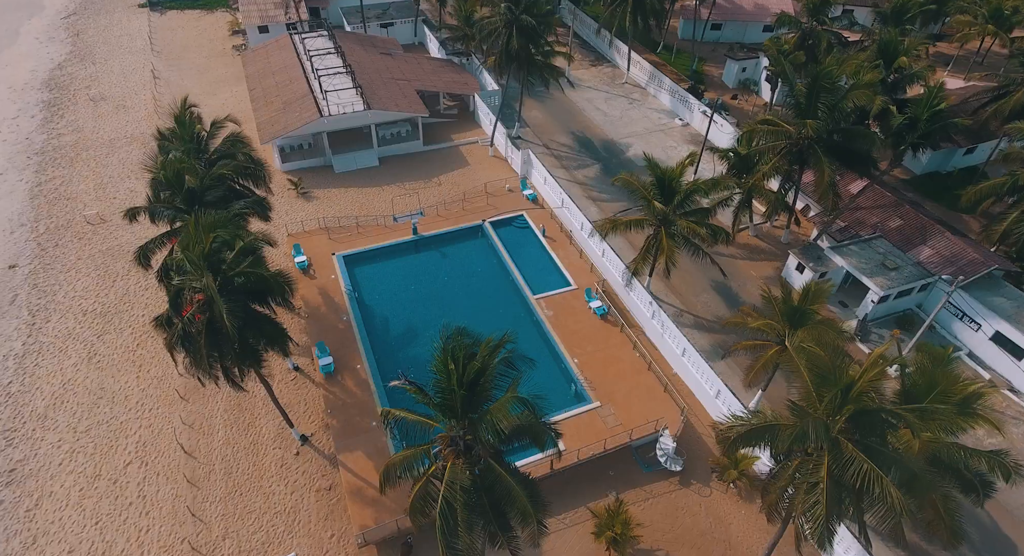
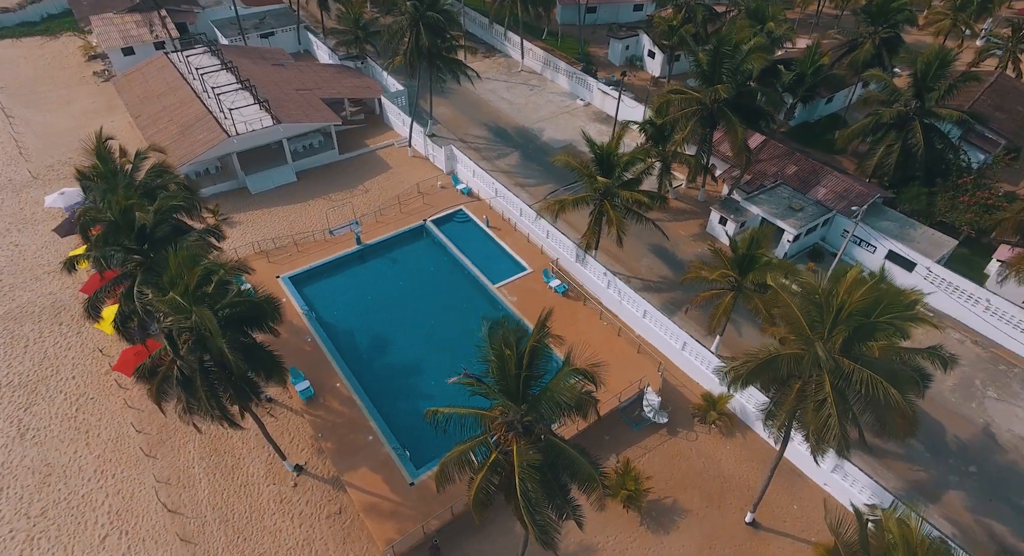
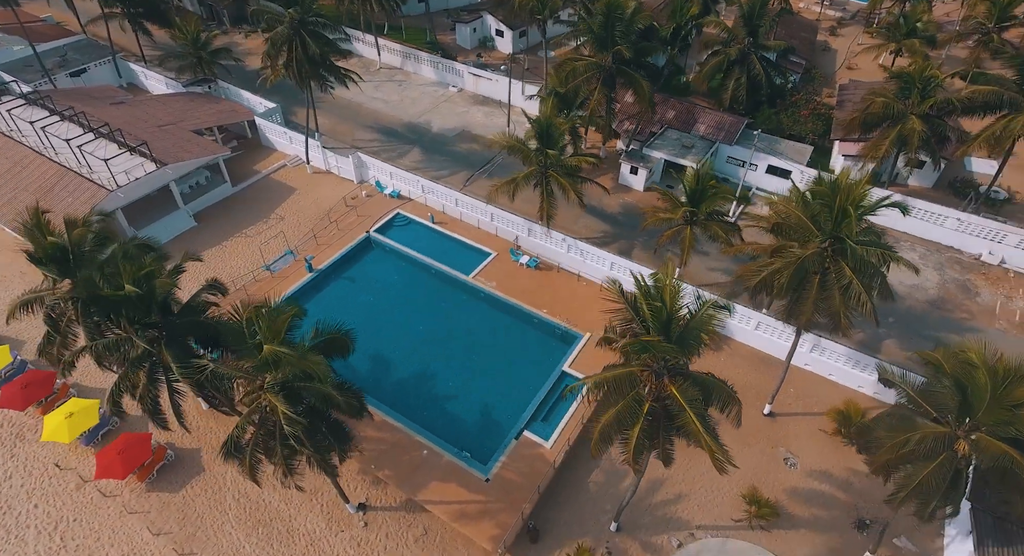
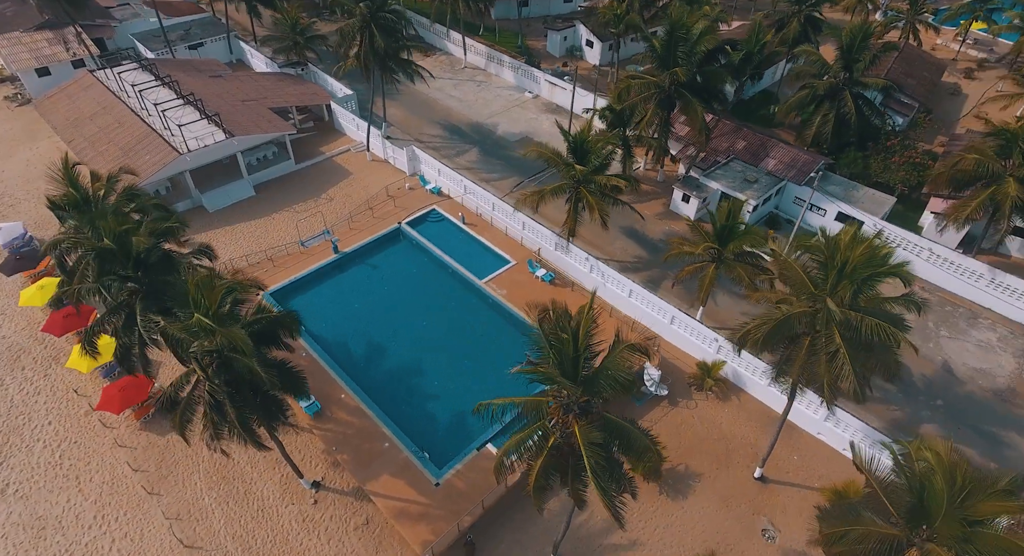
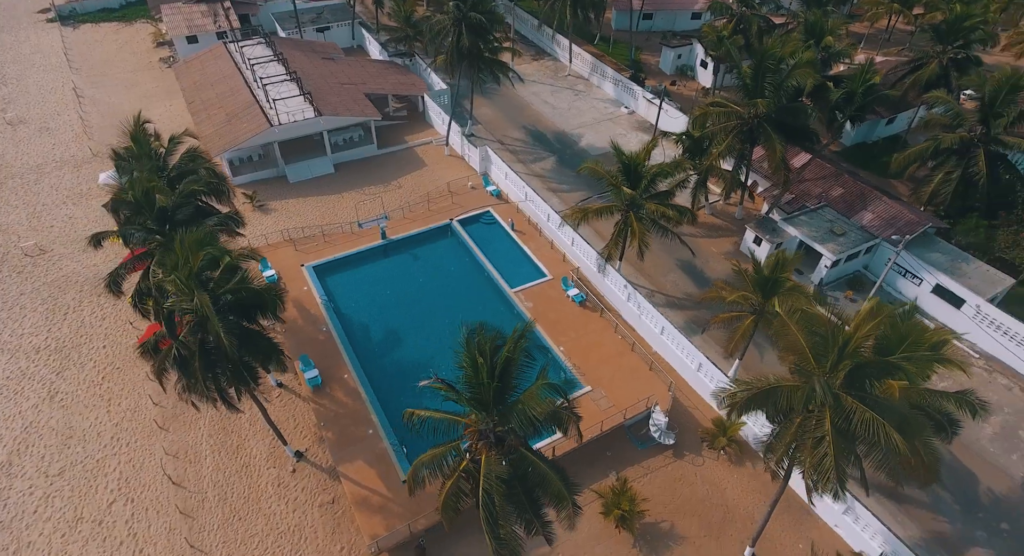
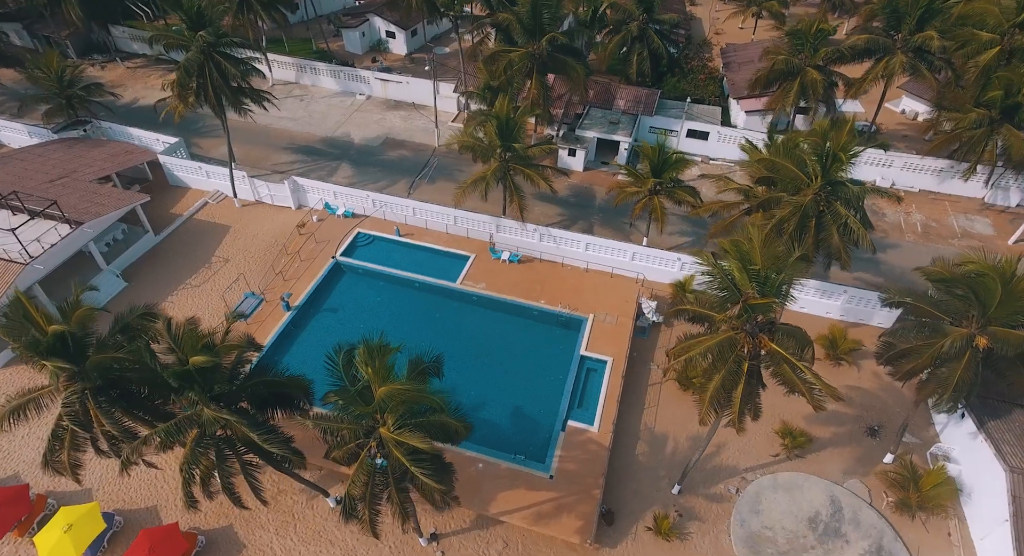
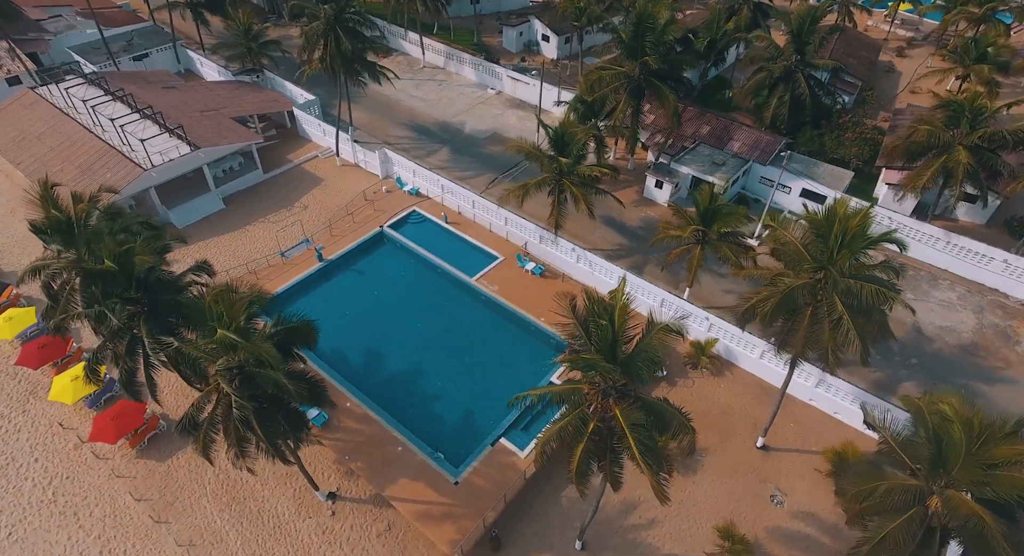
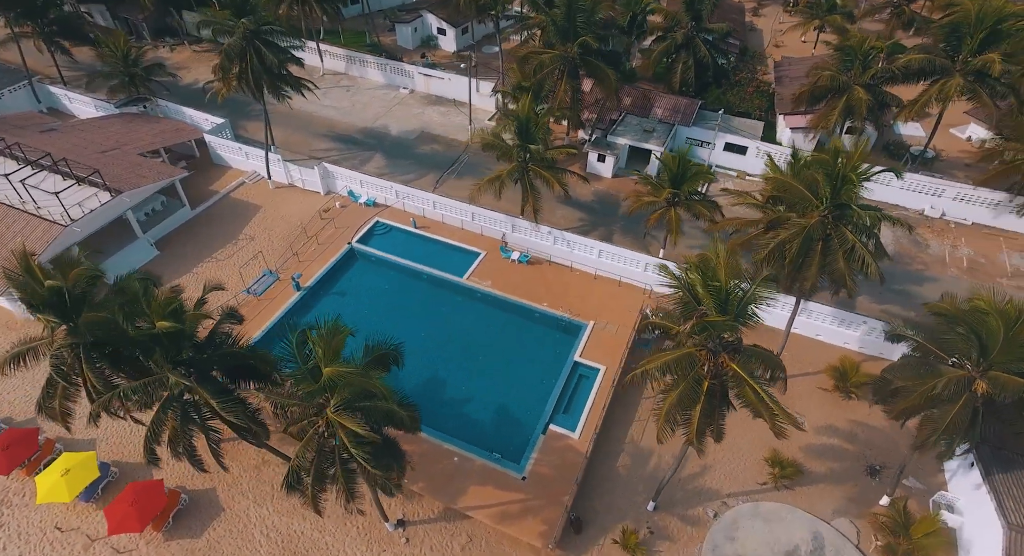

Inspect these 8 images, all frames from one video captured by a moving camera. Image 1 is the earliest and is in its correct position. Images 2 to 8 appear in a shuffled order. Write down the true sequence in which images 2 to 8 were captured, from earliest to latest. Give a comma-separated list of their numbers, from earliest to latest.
5, 2, 4, 7, 3, 8, 6
